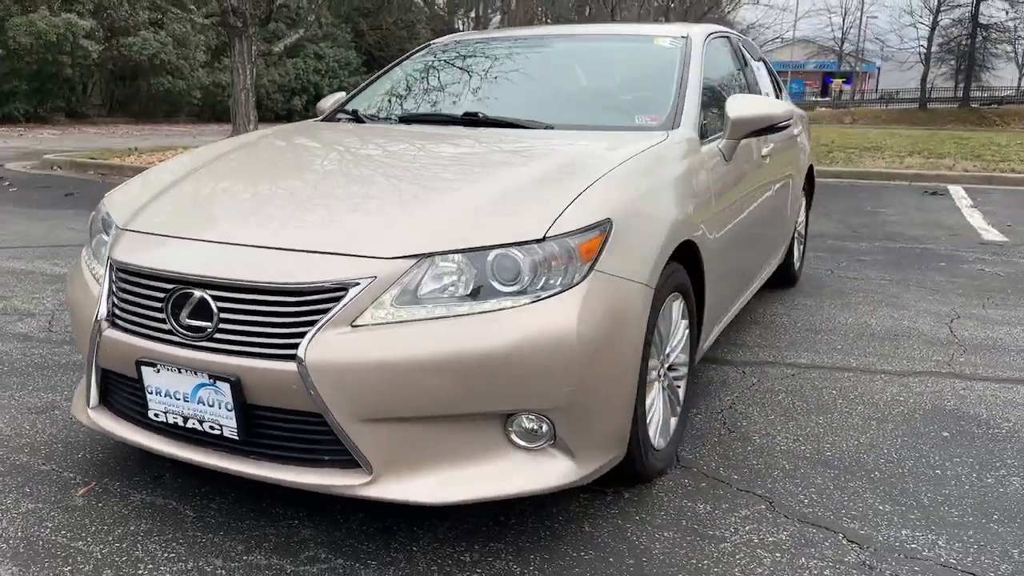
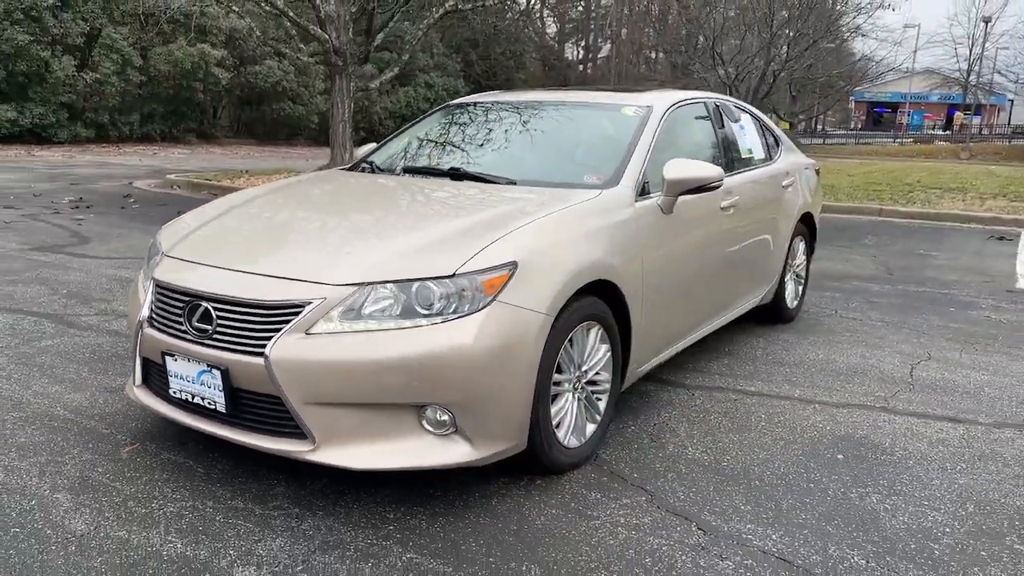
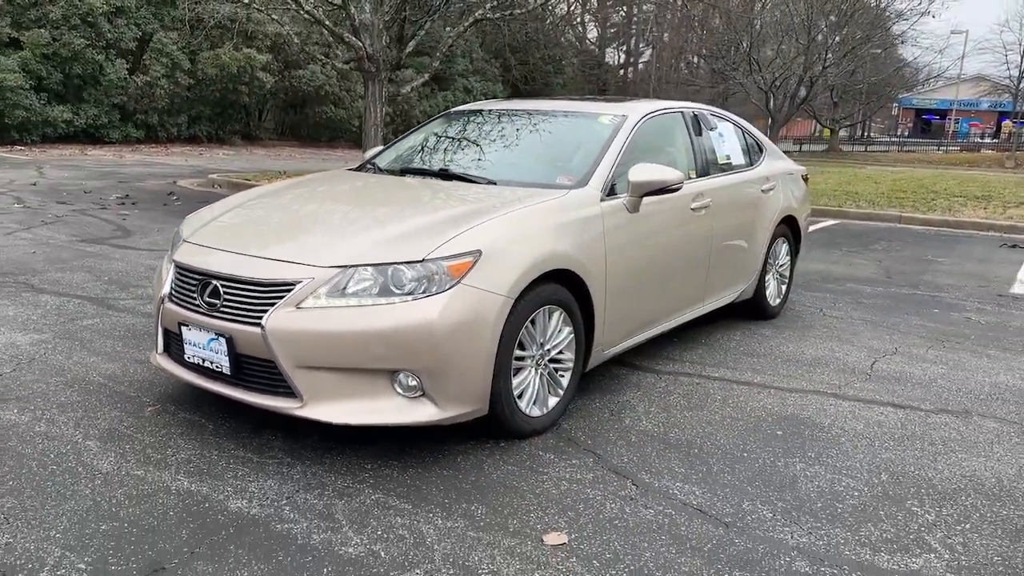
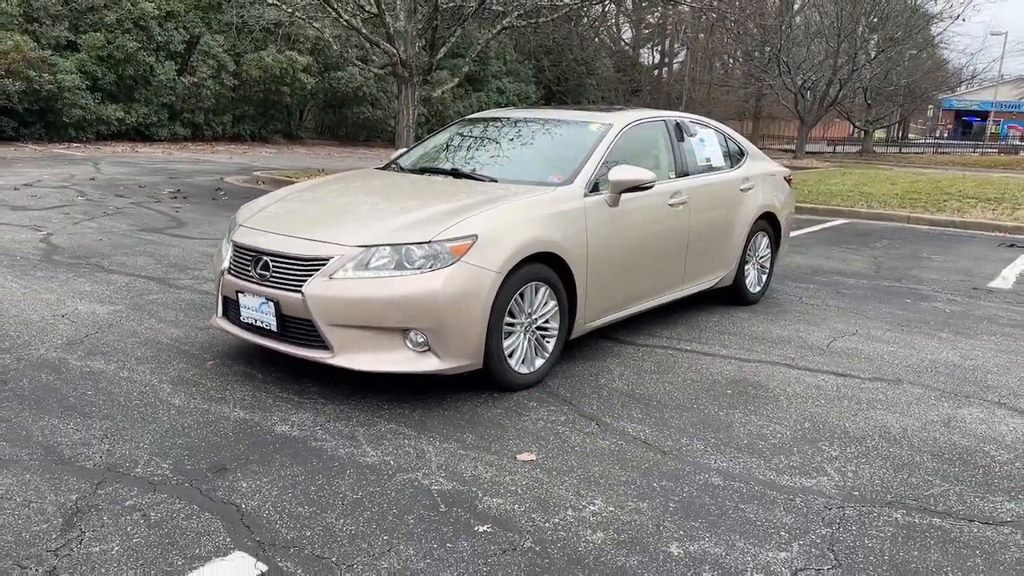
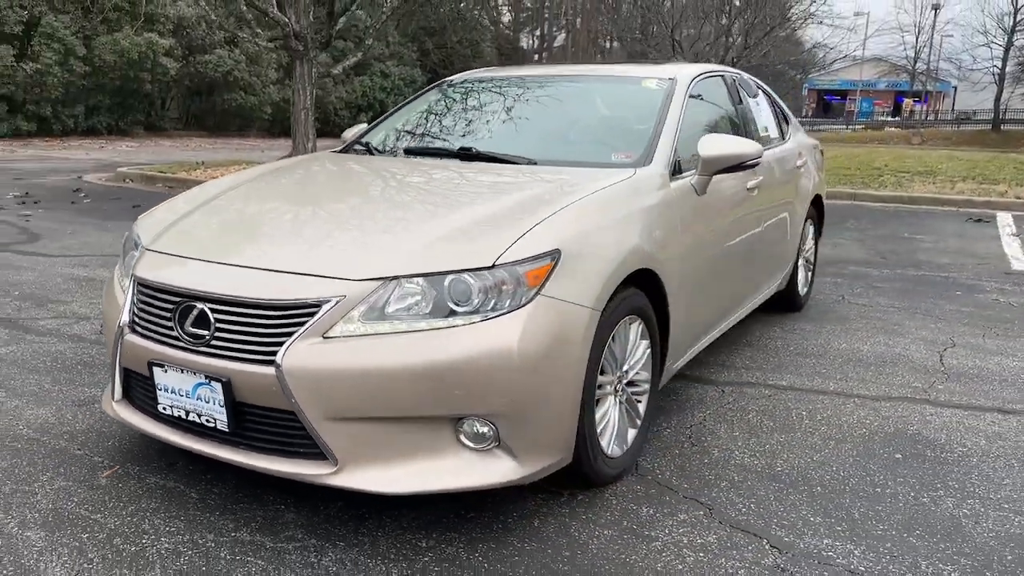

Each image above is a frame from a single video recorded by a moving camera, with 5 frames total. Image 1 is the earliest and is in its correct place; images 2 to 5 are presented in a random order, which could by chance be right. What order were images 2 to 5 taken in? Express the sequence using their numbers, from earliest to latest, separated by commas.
5, 2, 3, 4
